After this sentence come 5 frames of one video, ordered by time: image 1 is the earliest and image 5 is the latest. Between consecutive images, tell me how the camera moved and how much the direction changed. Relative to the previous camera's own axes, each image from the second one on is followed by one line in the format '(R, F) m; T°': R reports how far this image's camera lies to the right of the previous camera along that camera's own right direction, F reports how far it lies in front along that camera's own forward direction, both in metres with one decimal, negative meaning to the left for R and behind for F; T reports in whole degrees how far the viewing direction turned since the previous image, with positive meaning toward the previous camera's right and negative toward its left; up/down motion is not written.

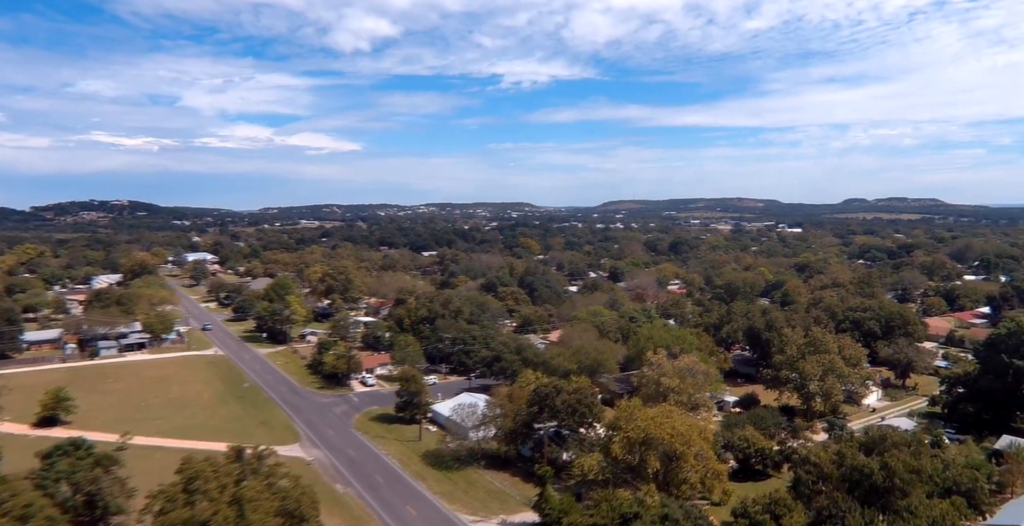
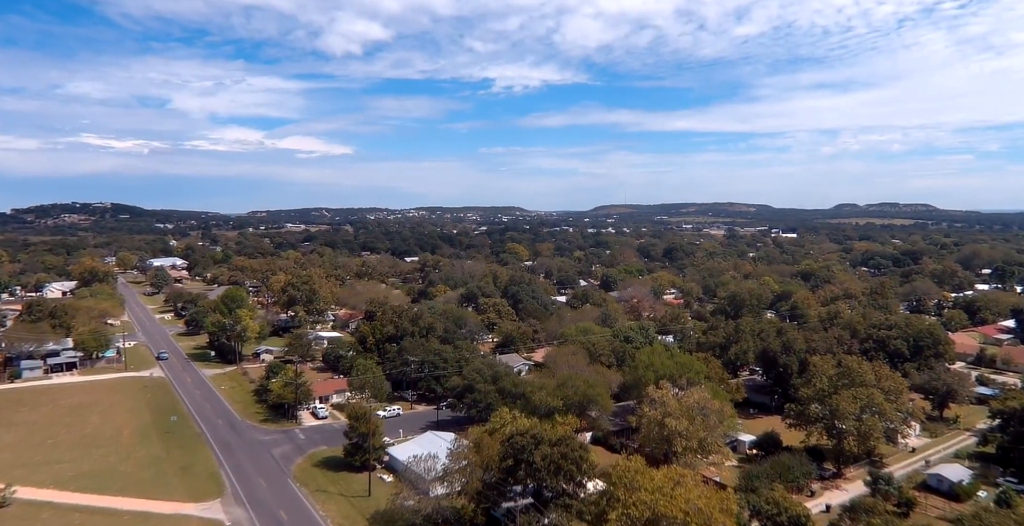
(+0.5, +4.0) m; +1°
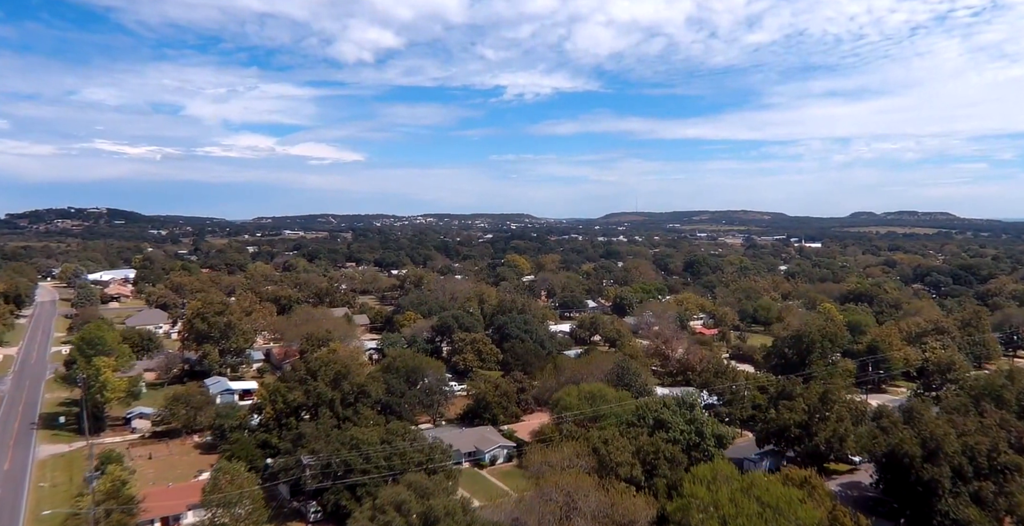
(+1.1, +9.7) m; -1°
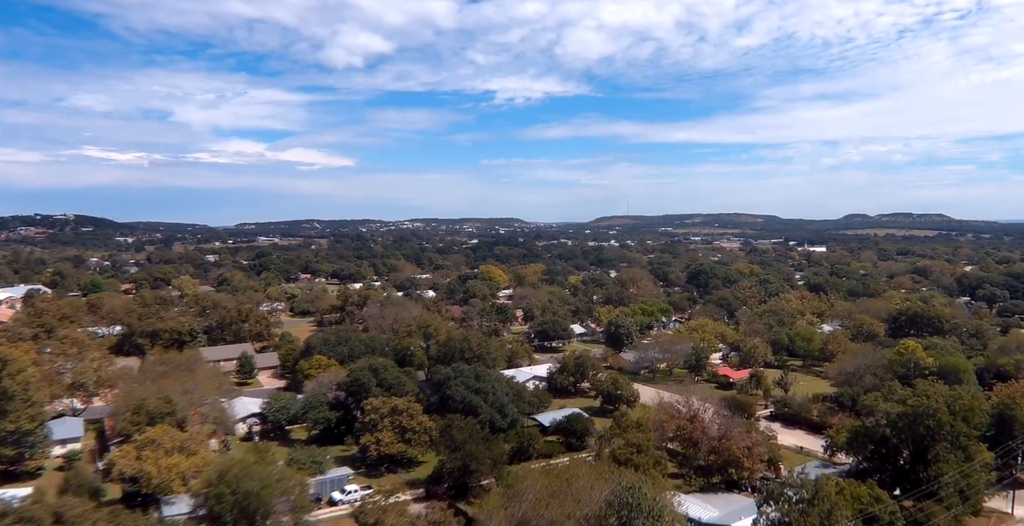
(+1.4, +10.3) m; +1°
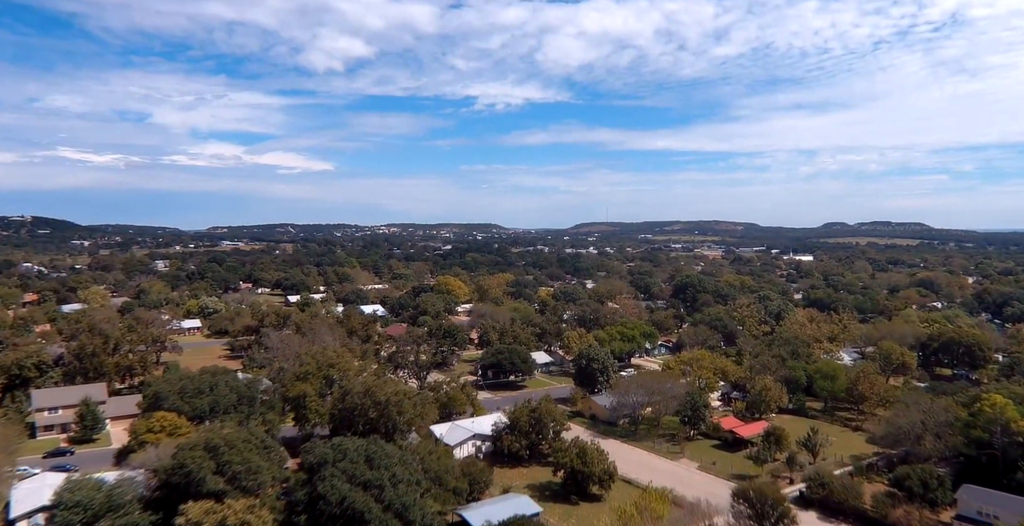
(+1.3, +7.3) m; +2°
